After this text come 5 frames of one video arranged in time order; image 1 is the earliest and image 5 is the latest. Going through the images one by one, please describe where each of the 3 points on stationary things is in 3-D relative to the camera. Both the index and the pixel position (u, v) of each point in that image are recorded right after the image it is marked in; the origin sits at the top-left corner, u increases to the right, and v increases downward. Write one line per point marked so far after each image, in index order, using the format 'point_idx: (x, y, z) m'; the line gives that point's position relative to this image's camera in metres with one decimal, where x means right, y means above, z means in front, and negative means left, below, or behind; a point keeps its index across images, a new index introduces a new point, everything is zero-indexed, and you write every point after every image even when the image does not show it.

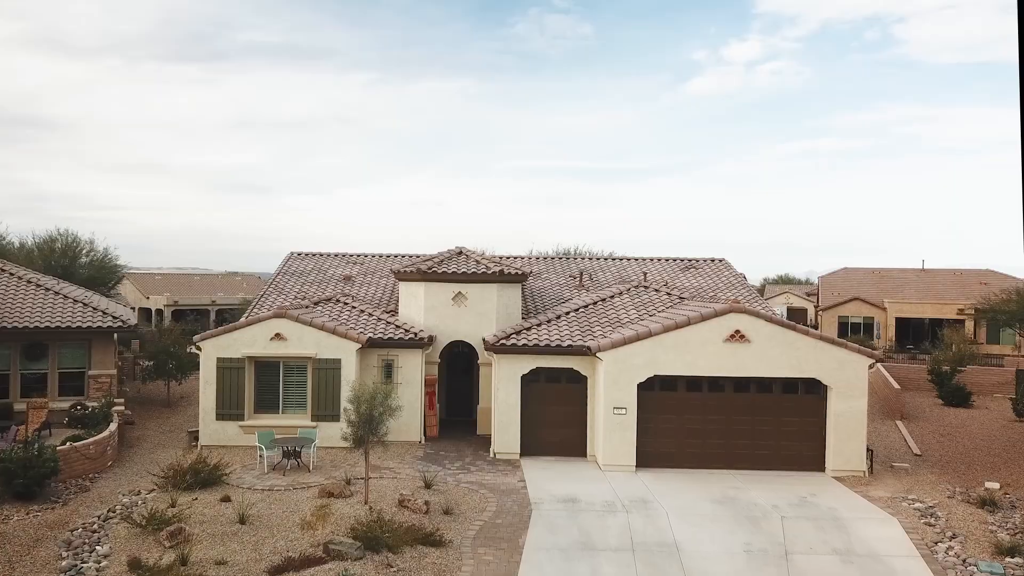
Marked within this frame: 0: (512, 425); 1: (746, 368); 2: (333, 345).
0: (0.0, -3.0, +19.3) m
1: (+4.8, -1.6, +18.3) m
2: (-4.0, -1.3, +19.7) m
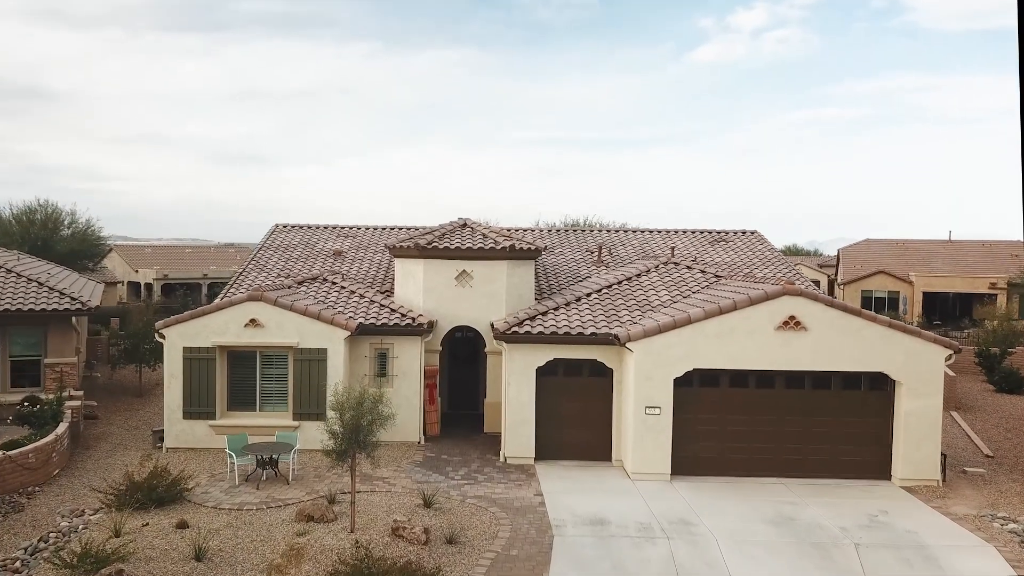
0: (+0.2, -2.6, +16.6) m
1: (+5.0, -1.3, +15.5) m
2: (-3.7, -0.8, +17.0) m
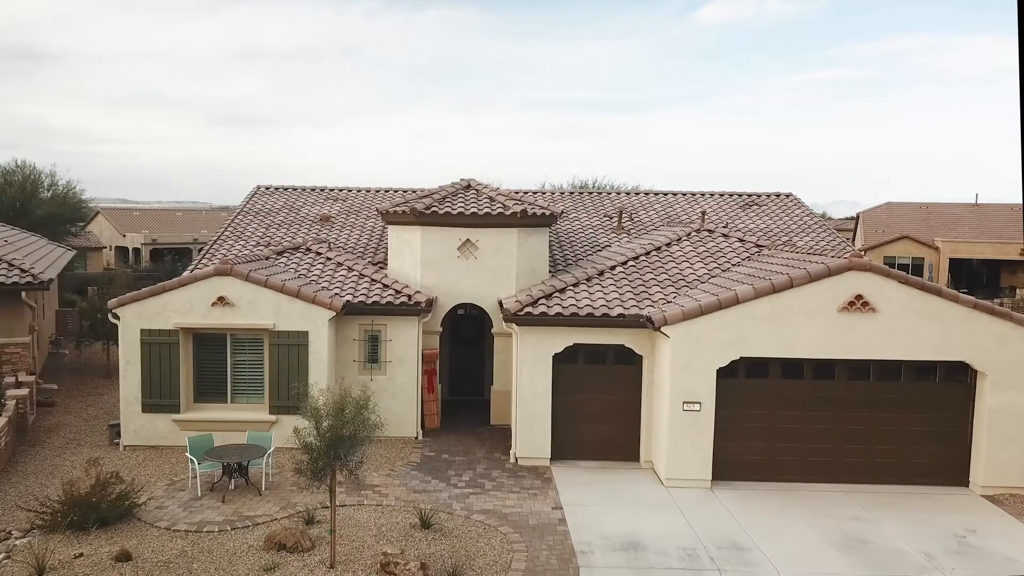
0: (+0.4, -2.1, +14.3) m
1: (+5.2, -0.9, +13.1) m
2: (-3.5, -0.4, +14.6) m
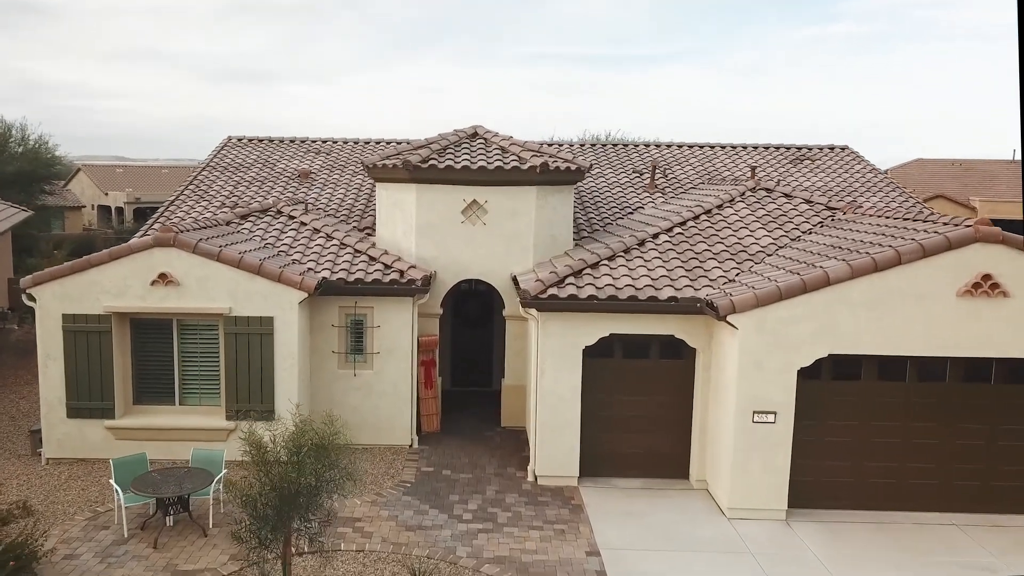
0: (+0.7, -1.8, +11.3) m
1: (+5.5, -0.6, +10.1) m
2: (-3.3, -0.1, +11.6) m
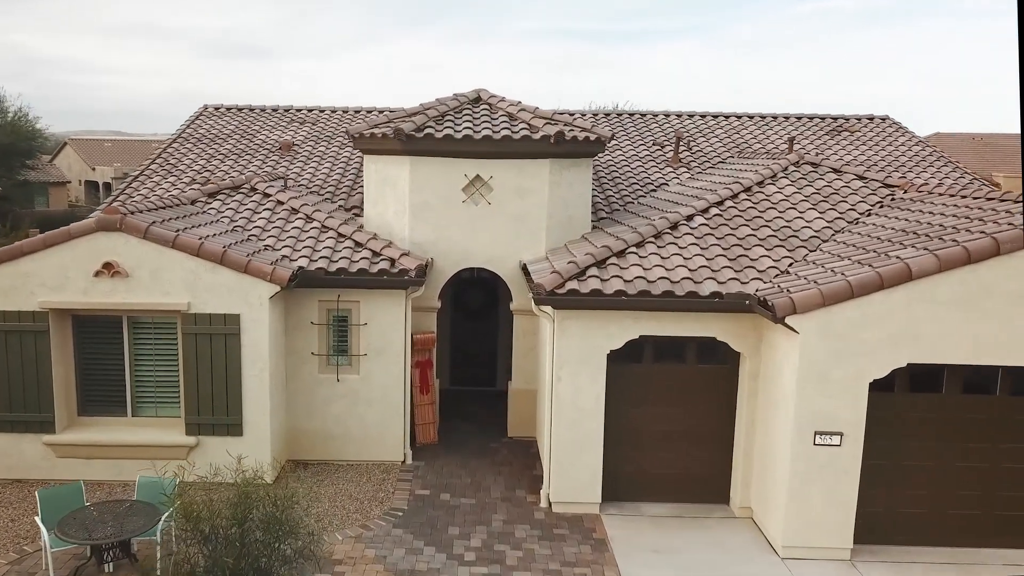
0: (+0.8, -1.7, +9.6) m
1: (+5.6, -0.6, +8.3) m
2: (-3.2, 0.0, +9.8) m
